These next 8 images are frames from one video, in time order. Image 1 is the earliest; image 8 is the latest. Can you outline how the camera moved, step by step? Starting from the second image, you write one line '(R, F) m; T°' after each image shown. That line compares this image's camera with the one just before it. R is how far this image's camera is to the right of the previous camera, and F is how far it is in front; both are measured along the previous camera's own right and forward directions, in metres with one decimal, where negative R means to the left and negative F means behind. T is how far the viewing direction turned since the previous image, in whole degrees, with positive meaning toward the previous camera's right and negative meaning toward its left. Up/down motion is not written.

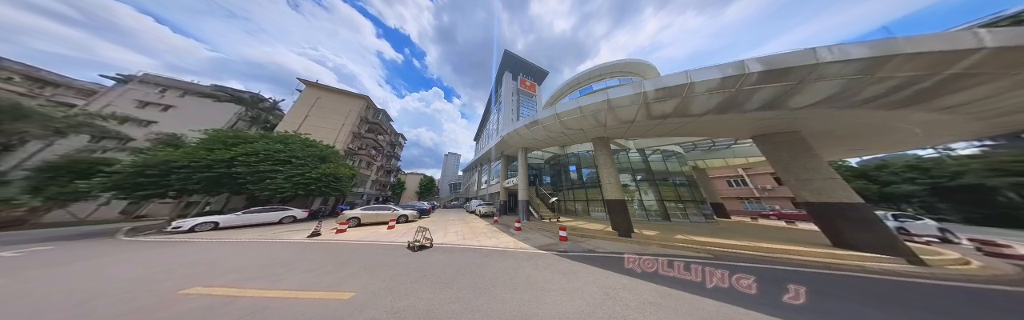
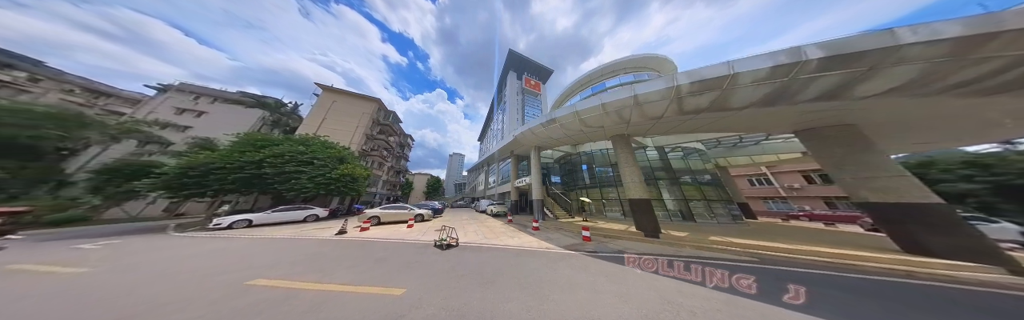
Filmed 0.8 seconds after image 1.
(-0.7, 0.0) m; -2°
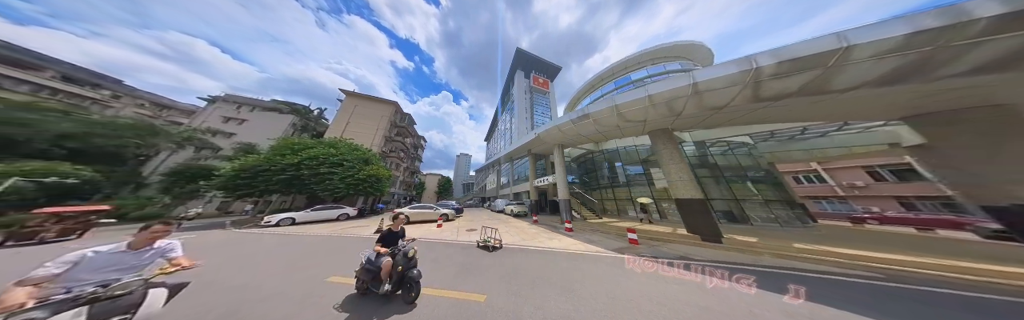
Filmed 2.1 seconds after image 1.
(-1.4, +0.2) m; -3°
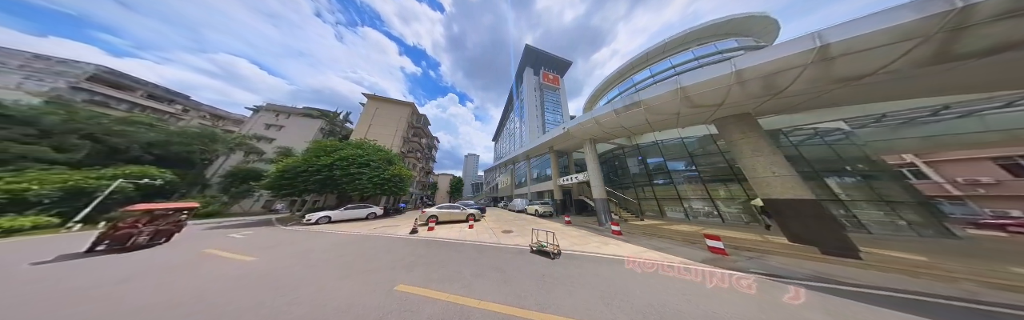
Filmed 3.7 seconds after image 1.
(-1.6, +0.6) m; -4°
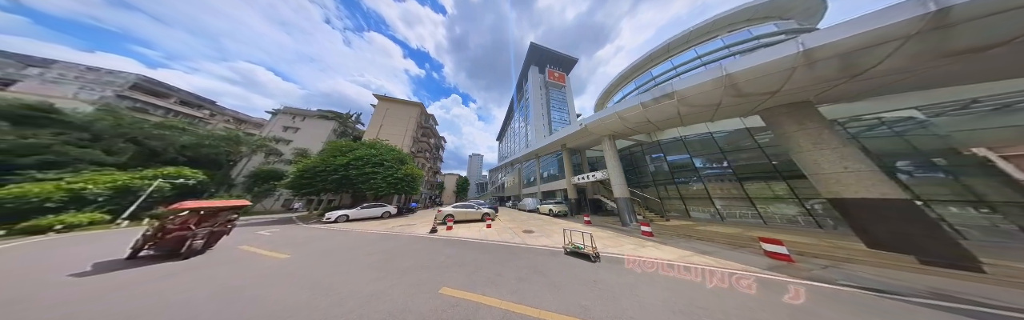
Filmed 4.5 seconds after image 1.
(-0.9, +0.3) m; -2°
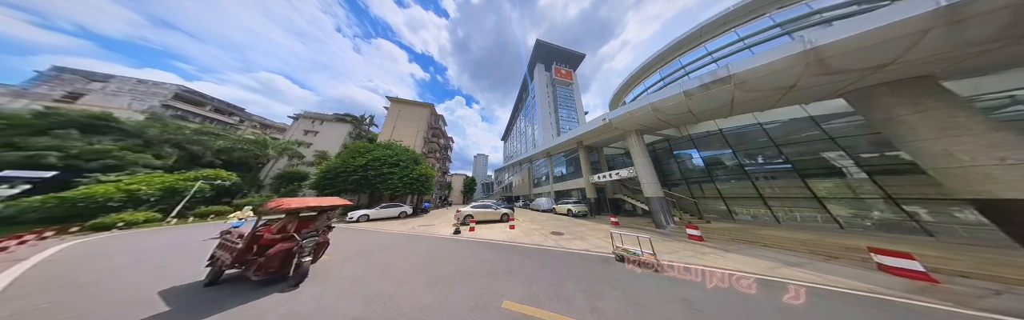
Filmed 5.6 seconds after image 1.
(-1.2, +0.4) m; -2°
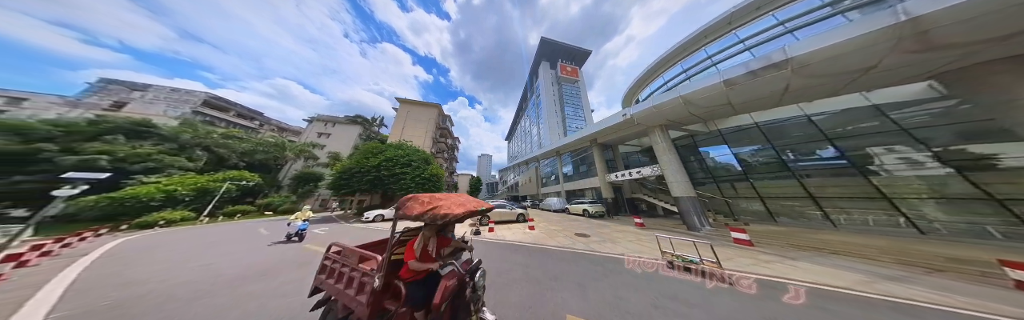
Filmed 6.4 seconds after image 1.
(-1.0, +0.3) m; -2°
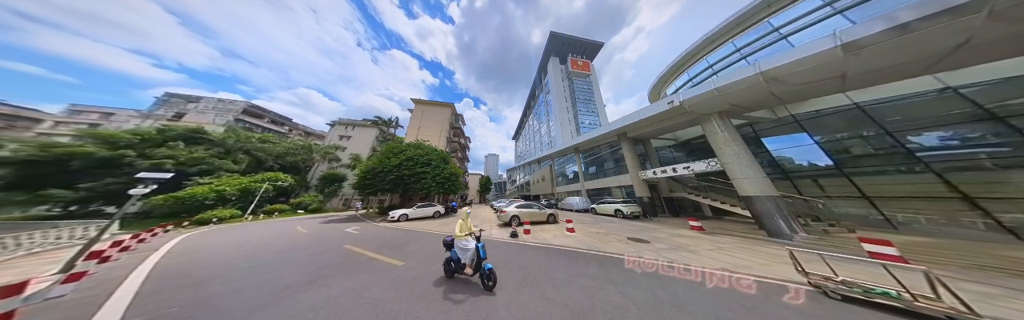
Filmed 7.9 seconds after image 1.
(-1.8, +0.8) m; -3°
